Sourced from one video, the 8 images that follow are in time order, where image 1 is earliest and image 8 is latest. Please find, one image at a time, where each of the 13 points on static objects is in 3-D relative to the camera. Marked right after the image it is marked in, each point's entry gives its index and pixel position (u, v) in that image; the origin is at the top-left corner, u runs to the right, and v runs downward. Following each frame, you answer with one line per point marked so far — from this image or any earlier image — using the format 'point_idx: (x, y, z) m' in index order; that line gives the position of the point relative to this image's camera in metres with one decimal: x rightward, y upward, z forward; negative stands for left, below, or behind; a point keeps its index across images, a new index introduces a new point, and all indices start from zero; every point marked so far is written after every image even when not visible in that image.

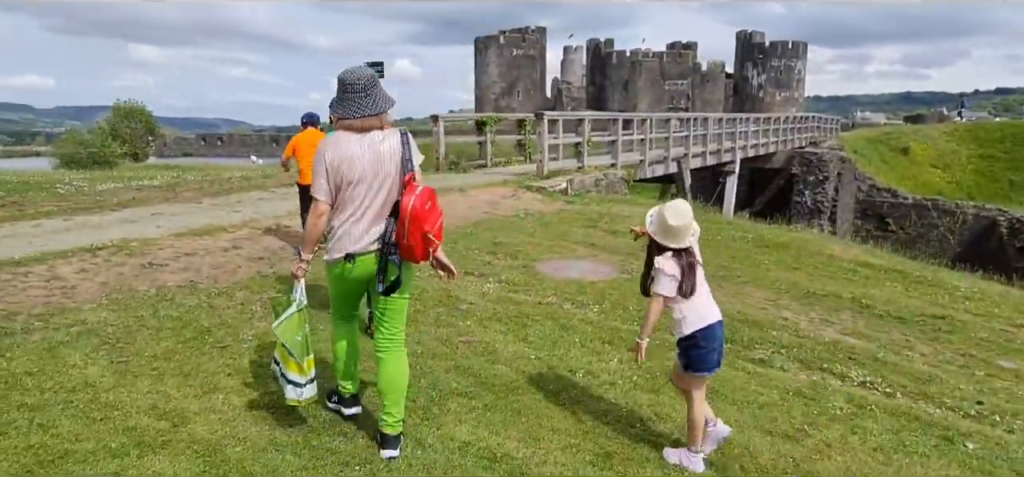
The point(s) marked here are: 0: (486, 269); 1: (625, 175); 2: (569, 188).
0: (-0.3, -0.3, +8.0) m
1: (+2.7, +1.5, +17.2) m
2: (+1.1, +1.0, +14.3) m
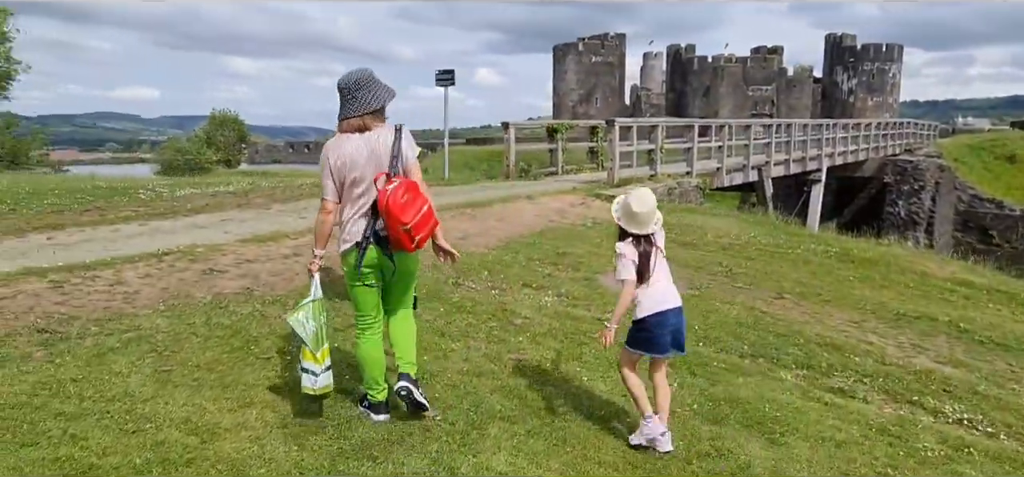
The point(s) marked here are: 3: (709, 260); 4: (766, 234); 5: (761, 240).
0: (+0.3, -0.5, +7.7) m
1: (+4.4, +1.3, +16.5) m
2: (+2.5, +0.8, +13.8) m
3: (+2.5, -0.3, +9.0) m
4: (+3.9, +0.1, +10.8) m
5: (+3.6, 0.0, +10.2) m
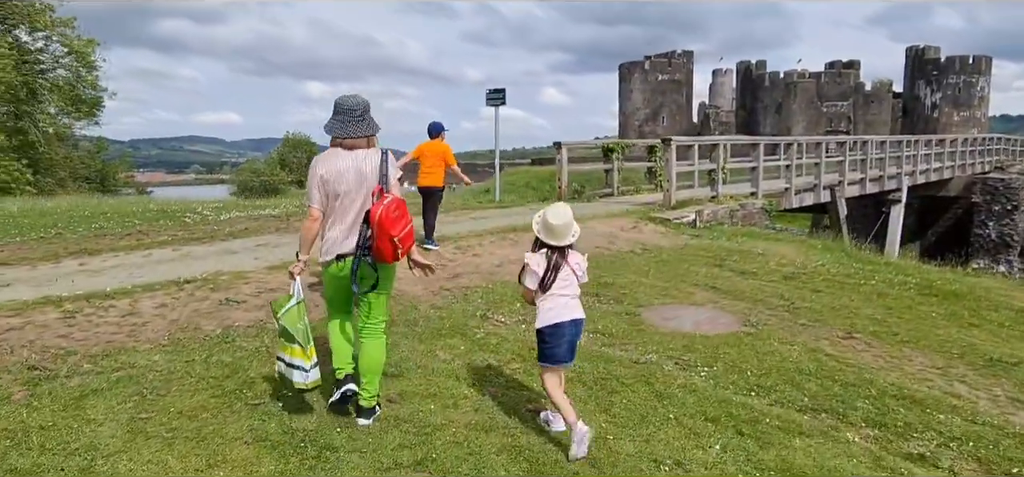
0: (+0.7, -0.8, +7.0) m
1: (+5.5, +0.7, +15.5) m
2: (+3.4, +0.3, +13.0) m
3: (+3.0, -0.6, +8.1) m
4: (+4.5, -0.3, +9.8) m
5: (+4.2, -0.4, +9.2) m
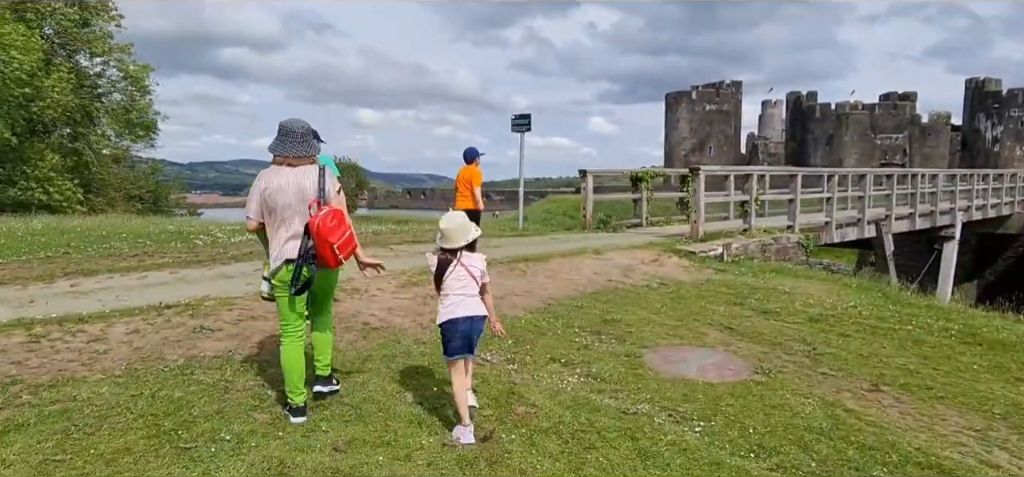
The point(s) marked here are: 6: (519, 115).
0: (+0.6, -1.1, +6.5) m
1: (+6.0, 0.0, +14.6) m
2: (+3.7, -0.3, +12.3) m
3: (+2.9, -1.0, +7.5) m
4: (+4.6, -0.8, +9.0) m
5: (+4.2, -0.9, +8.5) m
6: (+0.1, +2.7, +15.8) m
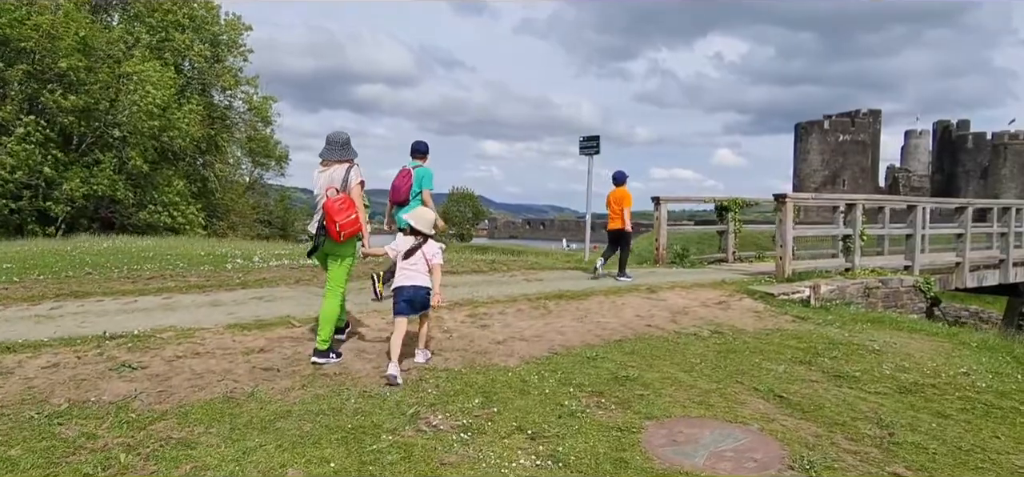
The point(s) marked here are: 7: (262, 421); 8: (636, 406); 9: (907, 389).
0: (+0.3, -1.3, +5.0) m
1: (+7.0, -0.7, +12.2) m
2: (+4.3, -0.8, +10.3) m
3: (+2.8, -1.4, +5.6) m
4: (+4.6, -1.3, +6.8) m
5: (+4.2, -1.3, +6.4) m
6: (+1.5, +2.1, +14.4) m
7: (-1.7, -1.2, +4.8) m
8: (+1.0, -1.3, +5.5) m
9: (+3.5, -1.3, +6.2) m
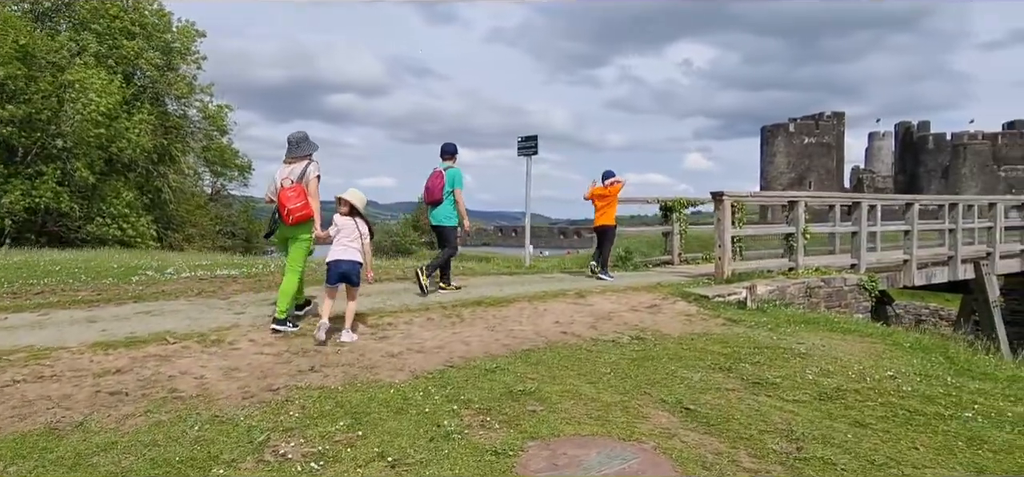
0: (-0.6, -1.3, +4.4) m
1: (+5.9, -0.7, +11.9) m
2: (+3.3, -0.8, +9.8) m
3: (+1.9, -1.3, +5.1) m
4: (+3.7, -1.2, +6.4) m
5: (+3.3, -1.2, +5.9) m
6: (+0.3, +2.0, +13.9) m
7: (-2.5, -1.3, +4.1) m
8: (+0.1, -1.3, +5.0) m
9: (+2.6, -1.3, +5.8) m
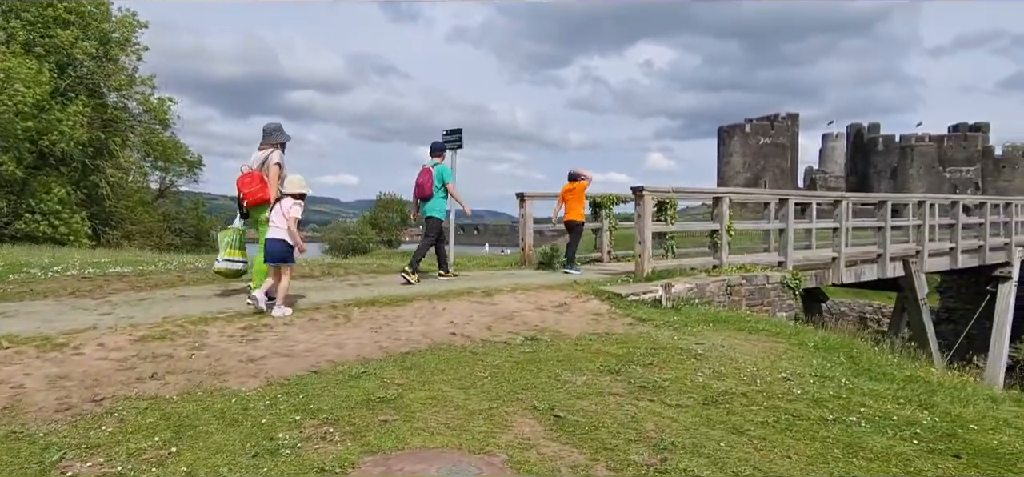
0: (-1.5, -1.3, +3.9) m
1: (+4.6, -0.7, +11.7) m
2: (+2.1, -0.8, +9.5) m
3: (+0.9, -1.3, +4.7) m
4: (+2.7, -1.2, +6.2) m
5: (+2.3, -1.2, +5.6) m
6: (-1.2, +2.0, +13.4) m
7: (-3.4, -1.2, +3.5) m
8: (-0.9, -1.2, +4.5) m
9: (+1.5, -1.2, +5.4) m
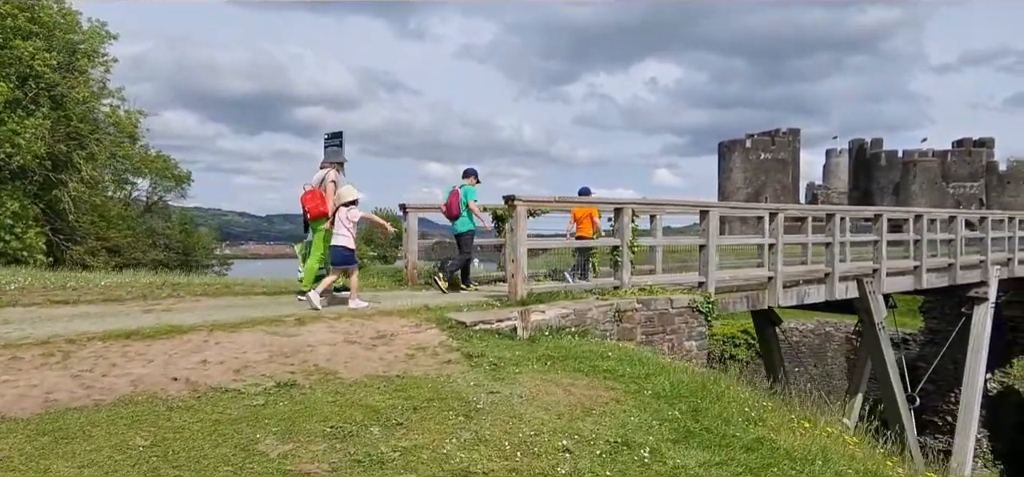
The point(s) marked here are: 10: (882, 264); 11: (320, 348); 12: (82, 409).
0: (-3.5, -1.3, +2.4) m
1: (+2.7, -0.9, +10.1) m
2: (+0.2, -1.0, +8.0) m
3: (-1.0, -1.4, +3.2) m
4: (+0.7, -1.3, +4.6) m
5: (+0.3, -1.3, +4.1) m
6: (-3.0, +1.8, +12.0) m
7: (-5.4, -1.3, +2.0) m
8: (-2.8, -1.3, +3.0) m
9: (-0.4, -1.3, +3.9) m
10: (+7.8, -0.5, +14.9) m
11: (-1.8, -1.0, +6.6) m
12: (-2.8, -1.1, +4.7) m
